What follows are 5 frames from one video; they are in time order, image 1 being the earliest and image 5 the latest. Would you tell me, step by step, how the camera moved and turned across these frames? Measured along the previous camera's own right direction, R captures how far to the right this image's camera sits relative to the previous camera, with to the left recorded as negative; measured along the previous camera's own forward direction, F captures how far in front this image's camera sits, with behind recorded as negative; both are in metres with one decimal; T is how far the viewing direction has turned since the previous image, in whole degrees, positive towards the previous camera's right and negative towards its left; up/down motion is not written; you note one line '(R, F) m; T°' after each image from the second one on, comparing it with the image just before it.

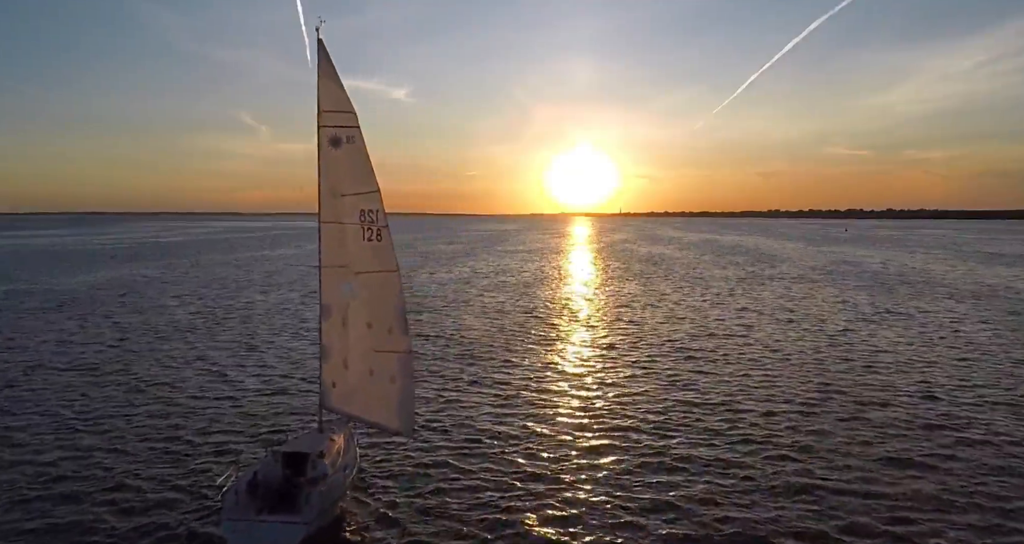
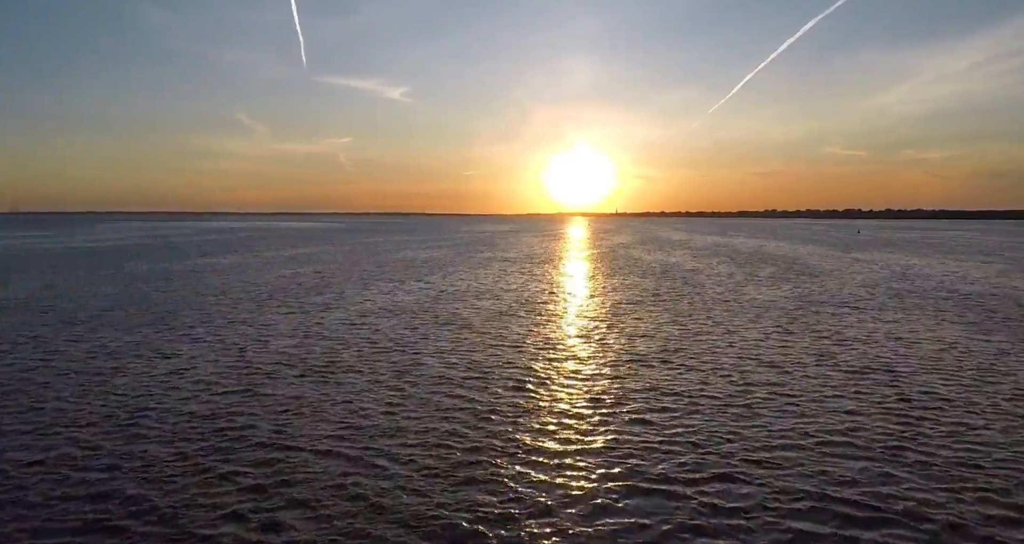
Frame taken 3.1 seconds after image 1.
(+1.0, +9.4) m; 0°
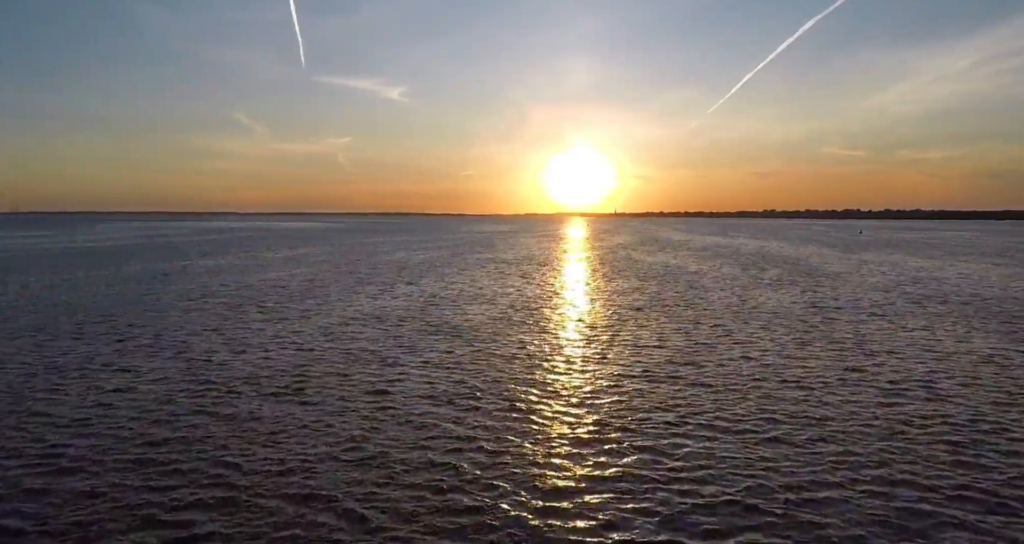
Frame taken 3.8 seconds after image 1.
(+0.2, +1.8) m; 0°
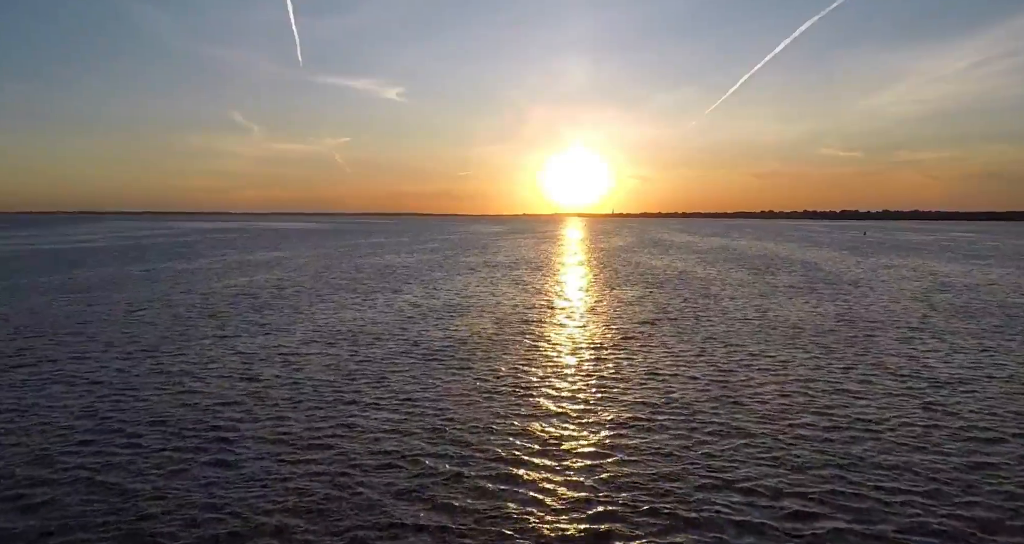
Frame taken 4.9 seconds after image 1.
(+0.2, +3.7) m; 0°
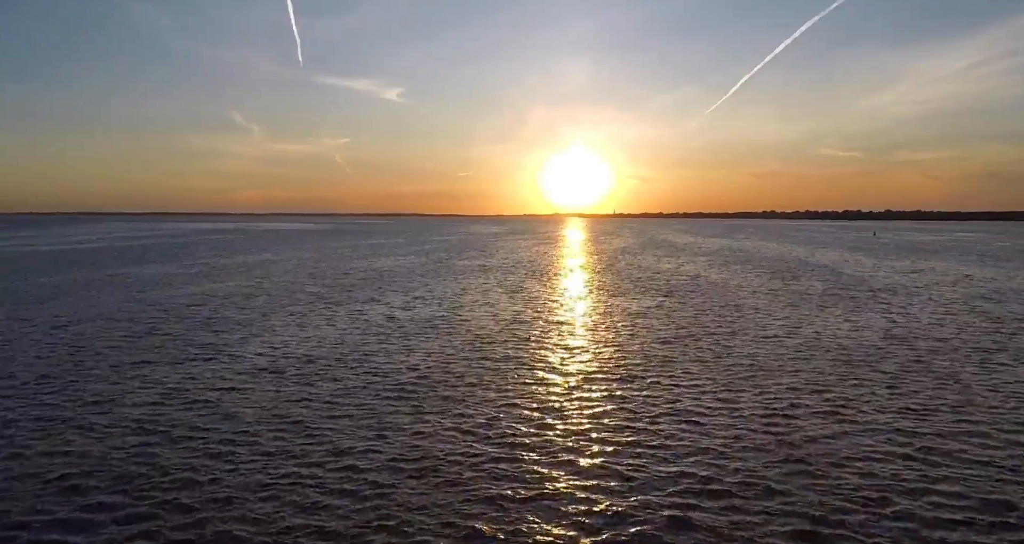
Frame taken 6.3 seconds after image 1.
(+0.1, +4.0) m; 0°
